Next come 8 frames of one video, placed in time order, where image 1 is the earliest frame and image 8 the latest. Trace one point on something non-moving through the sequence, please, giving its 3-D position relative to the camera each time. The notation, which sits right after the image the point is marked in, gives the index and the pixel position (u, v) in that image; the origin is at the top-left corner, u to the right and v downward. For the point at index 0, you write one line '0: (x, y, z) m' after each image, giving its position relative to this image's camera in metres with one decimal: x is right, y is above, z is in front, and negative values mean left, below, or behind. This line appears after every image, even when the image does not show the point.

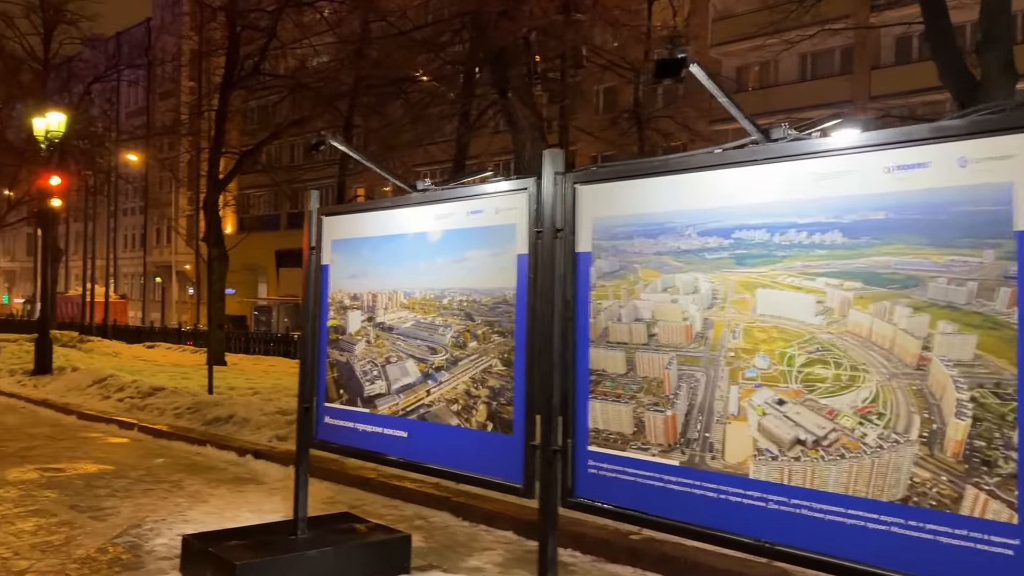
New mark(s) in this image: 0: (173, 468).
0: (-3.1, -1.7, +7.8) m
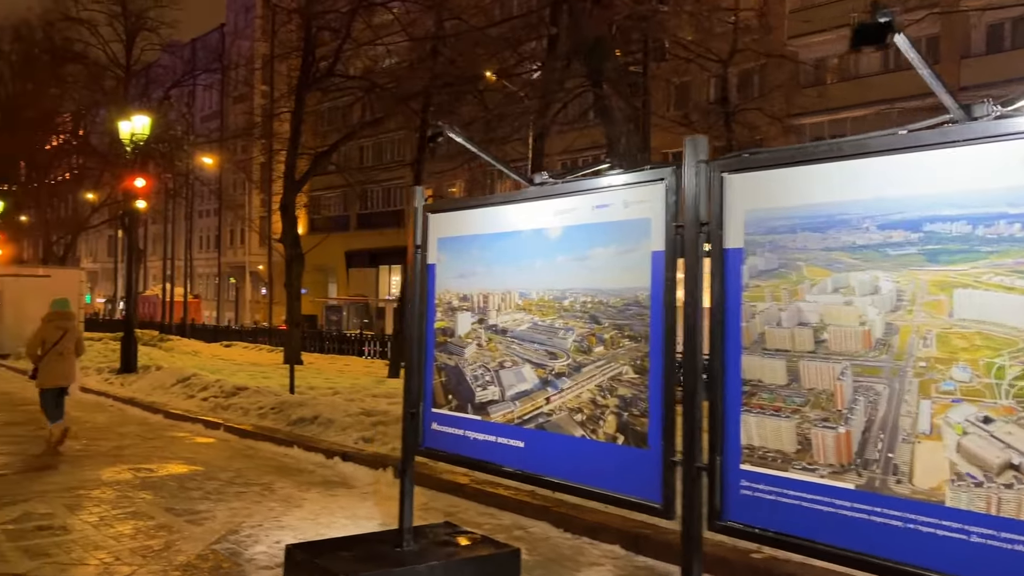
0: (-2.3, -1.7, +7.7) m
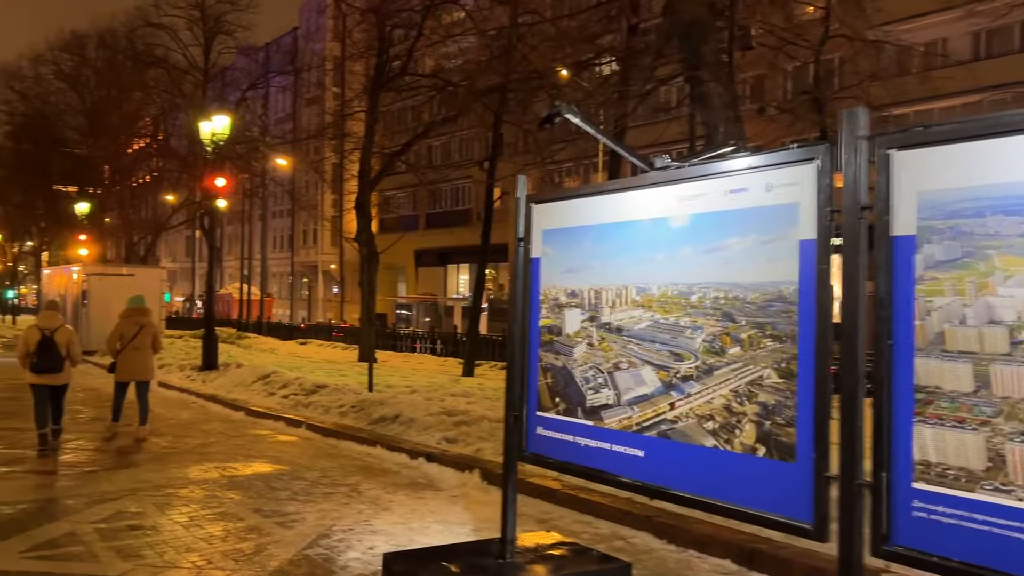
0: (-1.5, -1.6, +7.6) m
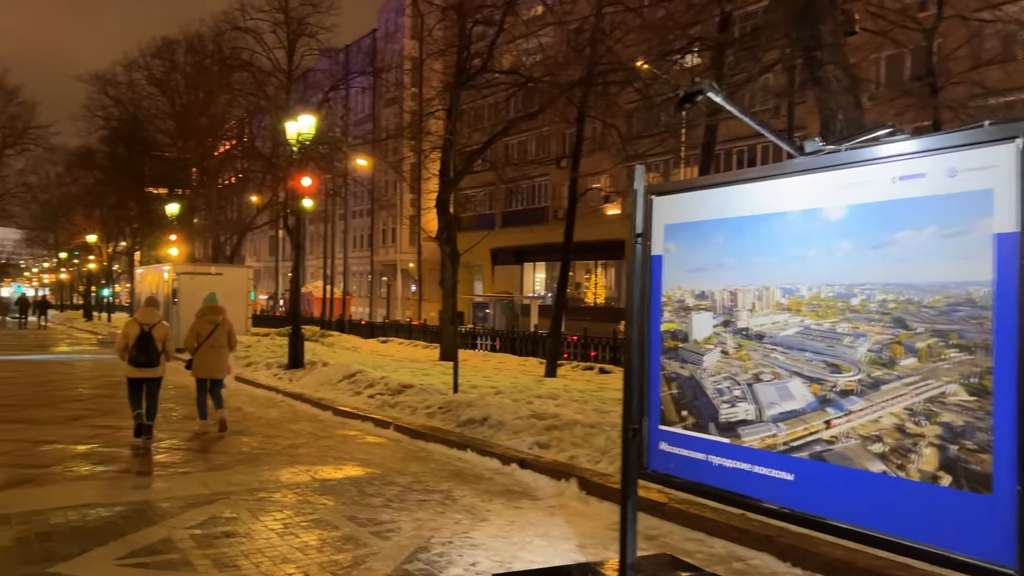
0: (-0.6, -1.6, +7.4) m
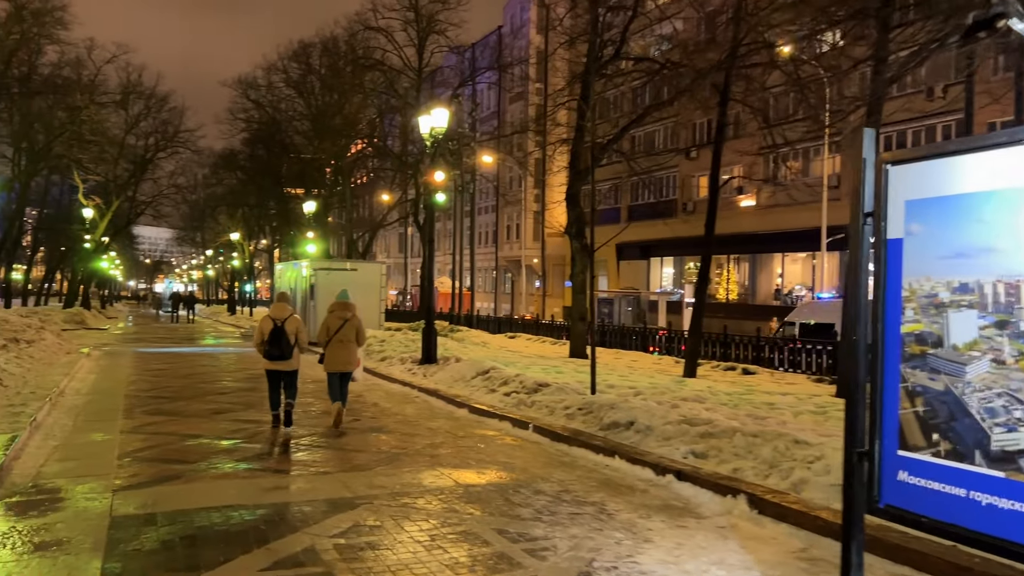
0: (+0.6, -1.6, +6.8) m
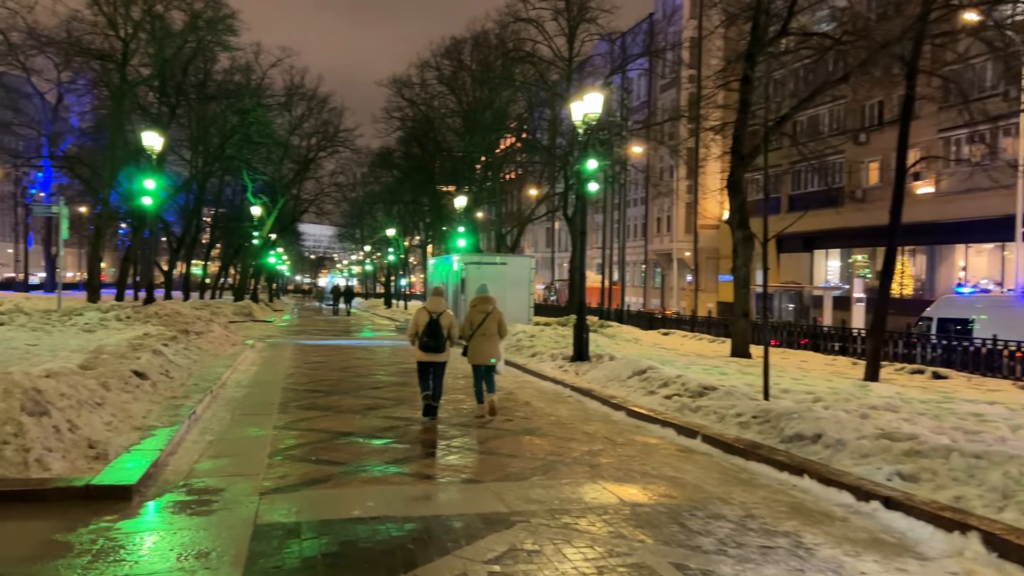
0: (+1.8, -1.5, +5.9) m
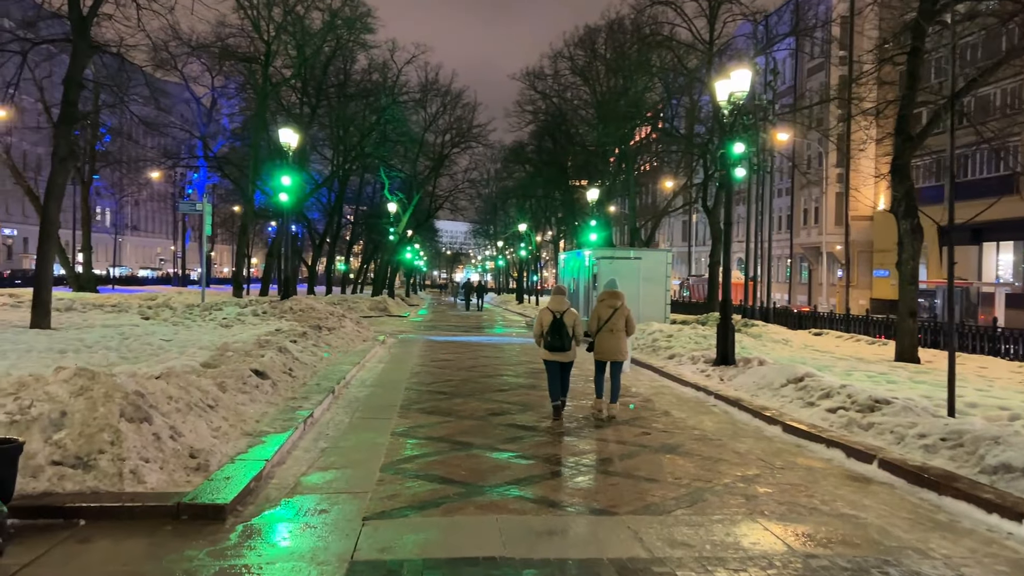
0: (+2.6, -1.5, +4.6) m
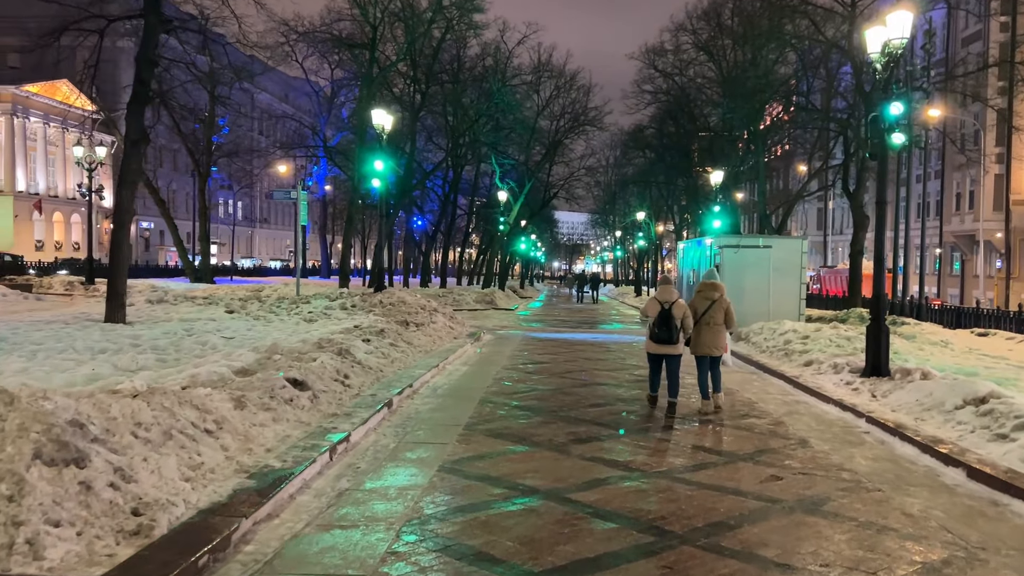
0: (+2.7, -1.5, +2.4) m
